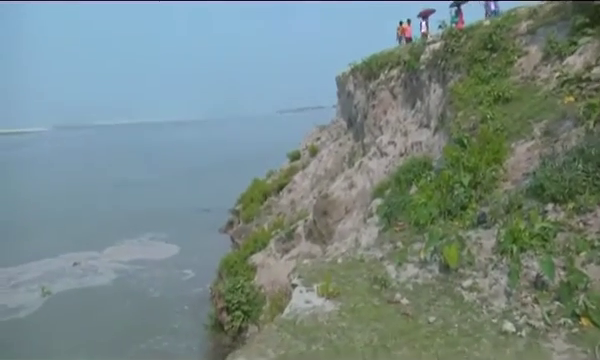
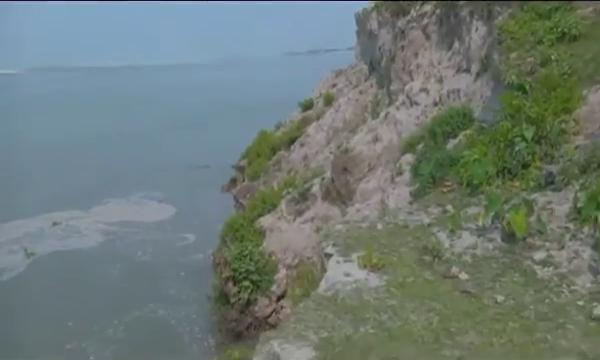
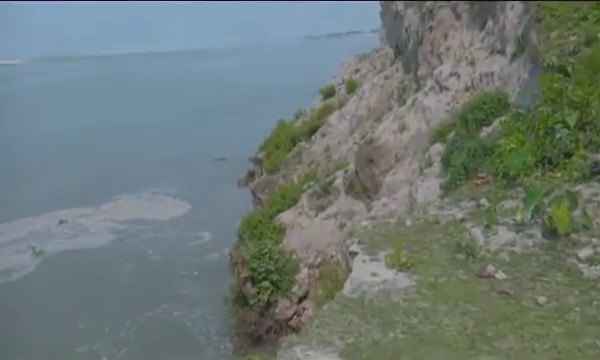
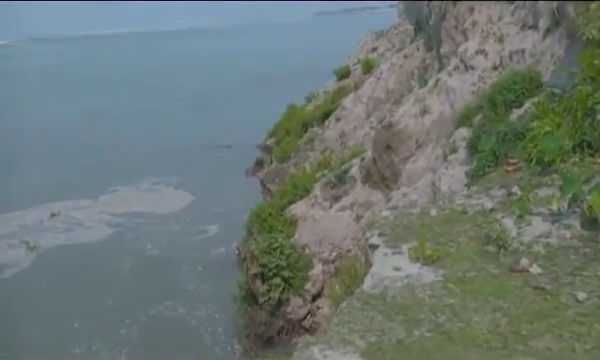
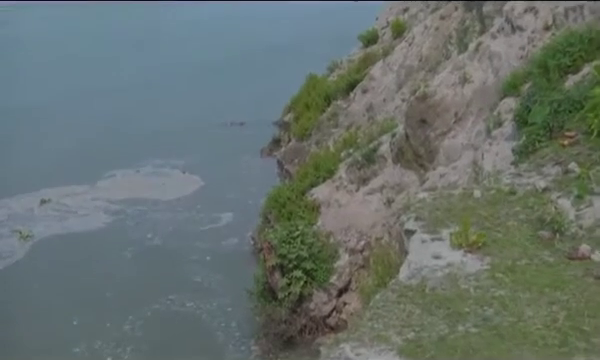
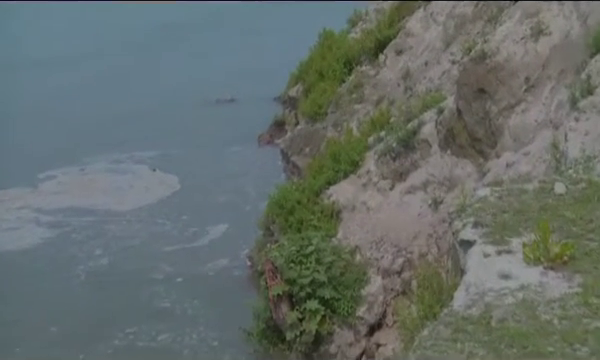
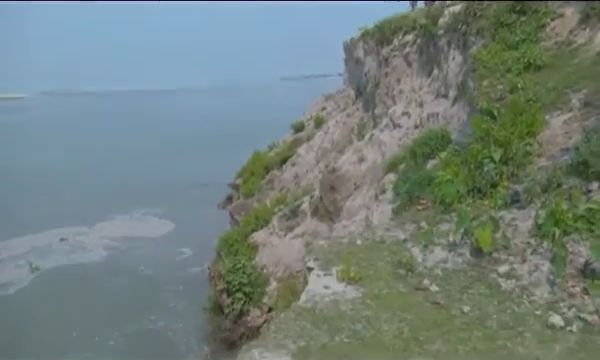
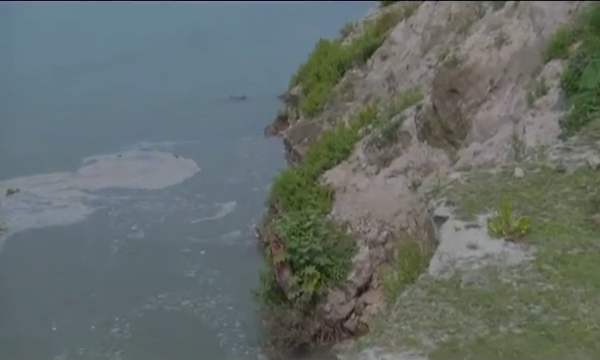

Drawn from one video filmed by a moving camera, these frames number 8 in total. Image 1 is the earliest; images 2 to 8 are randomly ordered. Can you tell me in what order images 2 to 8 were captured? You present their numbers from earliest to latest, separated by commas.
7, 2, 3, 4, 5, 8, 6
